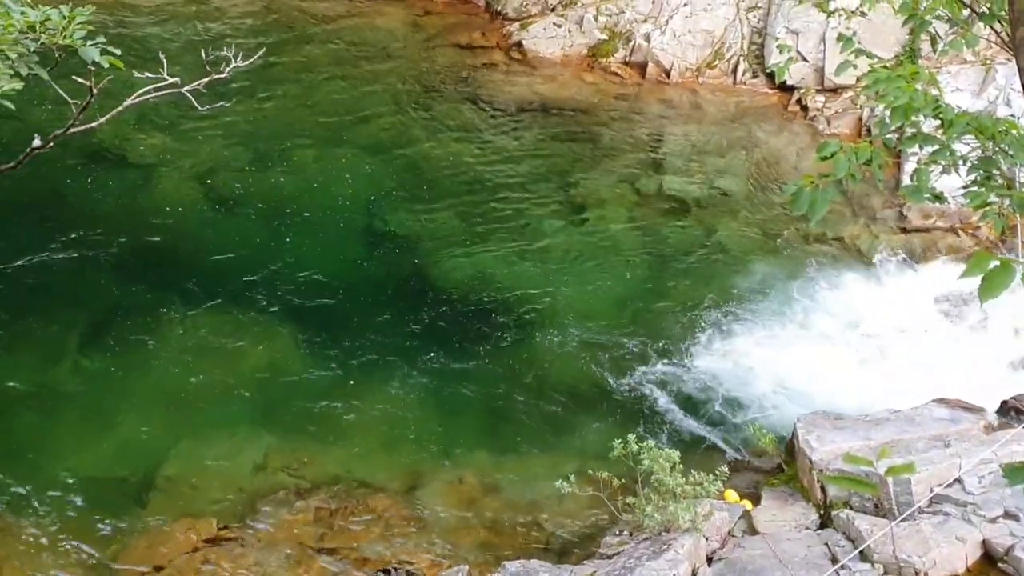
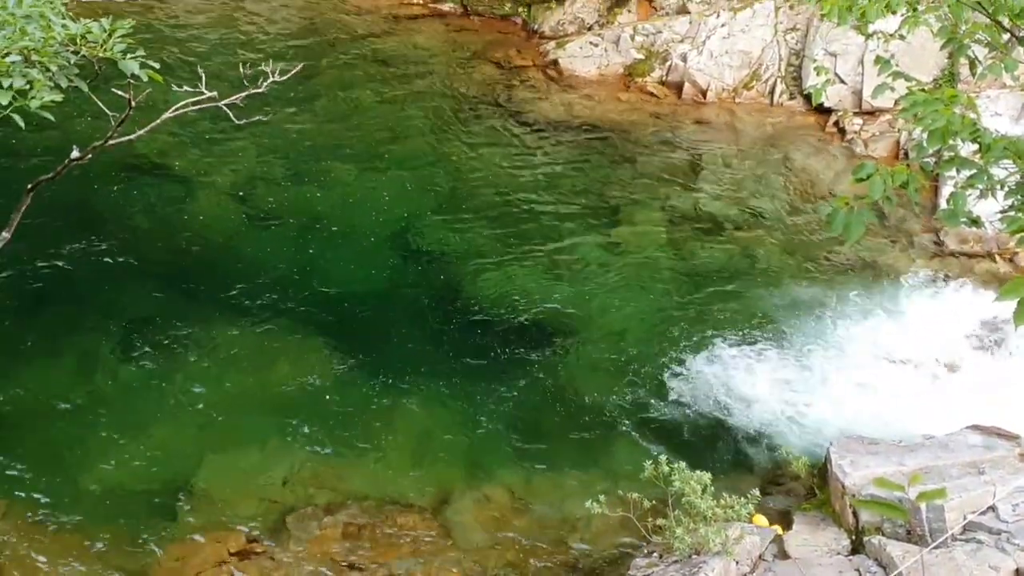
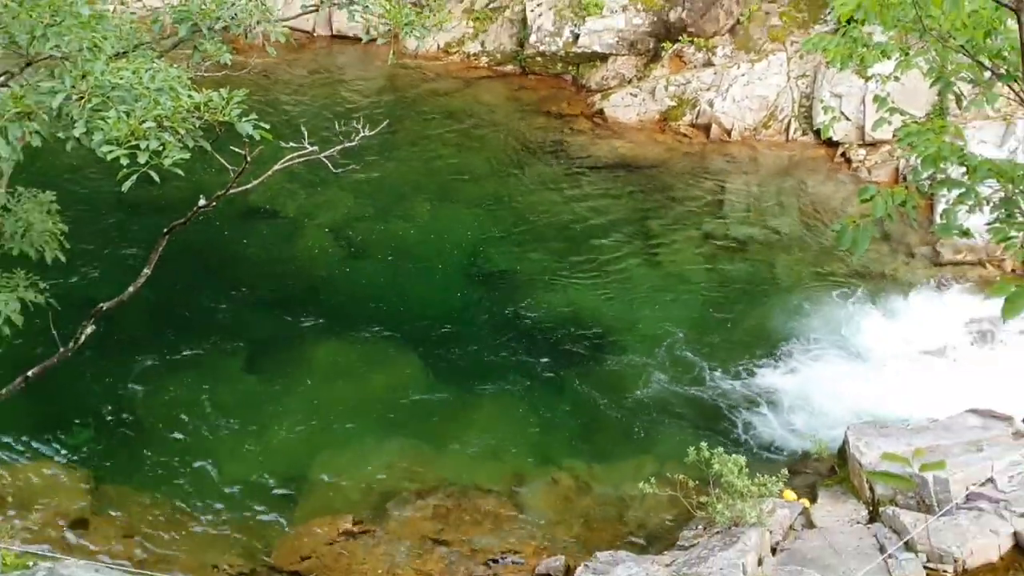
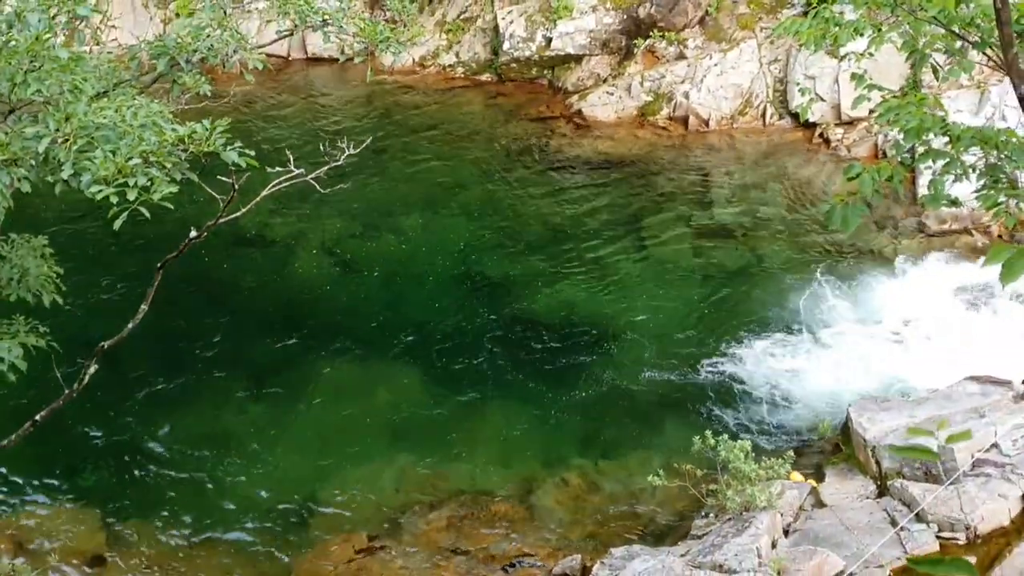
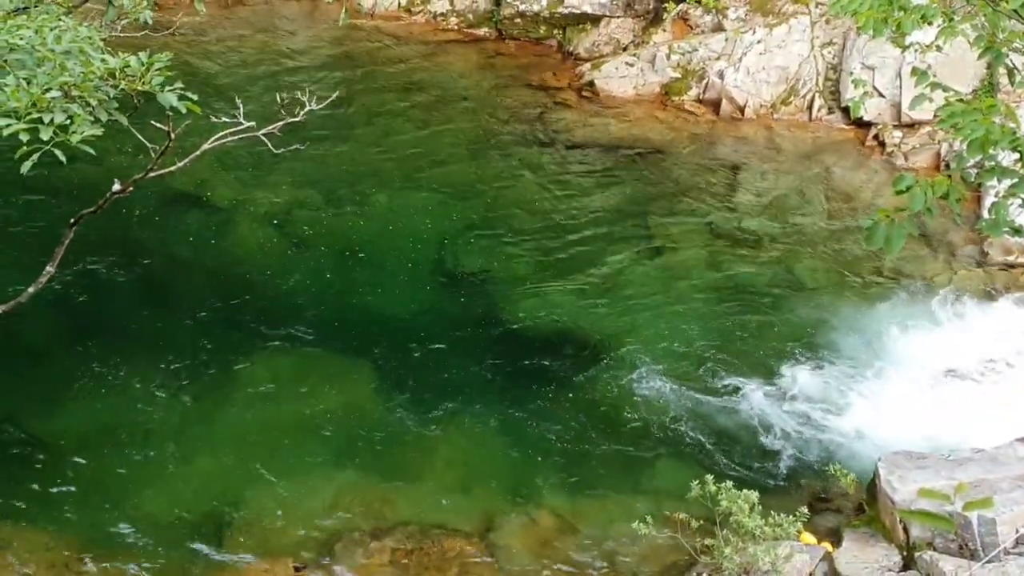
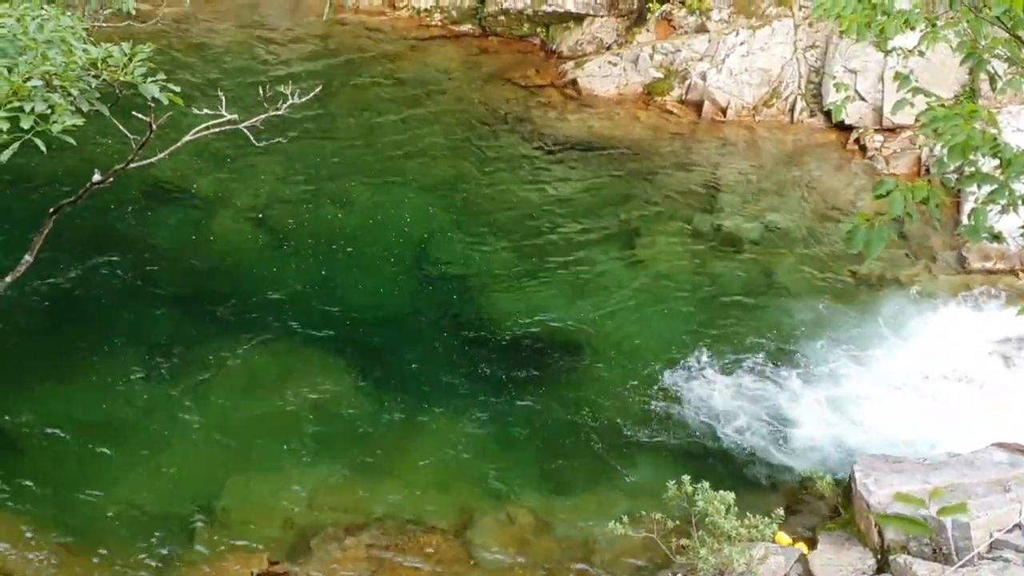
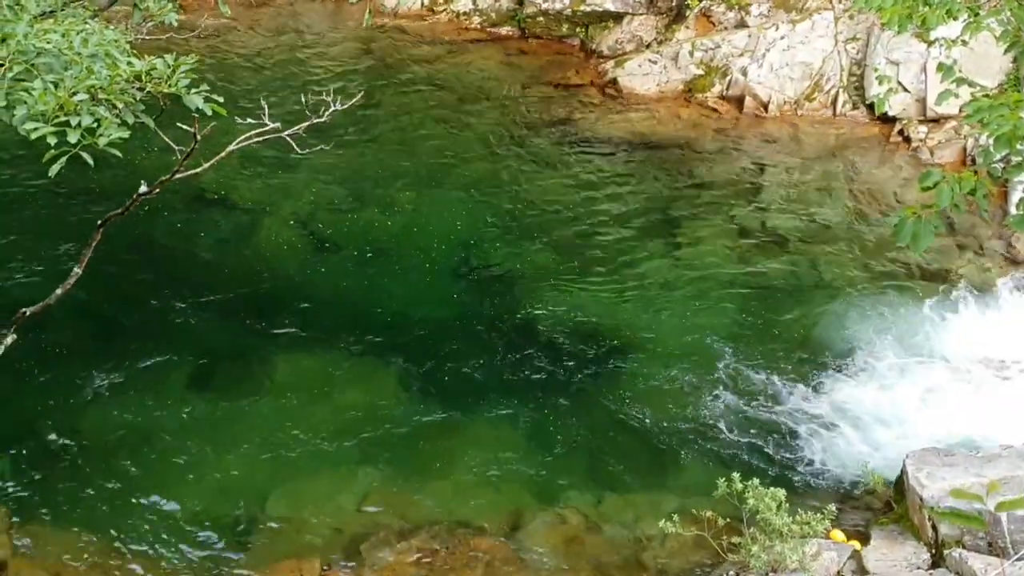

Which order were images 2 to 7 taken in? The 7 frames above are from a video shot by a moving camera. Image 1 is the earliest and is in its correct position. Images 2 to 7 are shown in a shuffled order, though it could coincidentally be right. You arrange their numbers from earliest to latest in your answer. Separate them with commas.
2, 6, 5, 7, 3, 4
